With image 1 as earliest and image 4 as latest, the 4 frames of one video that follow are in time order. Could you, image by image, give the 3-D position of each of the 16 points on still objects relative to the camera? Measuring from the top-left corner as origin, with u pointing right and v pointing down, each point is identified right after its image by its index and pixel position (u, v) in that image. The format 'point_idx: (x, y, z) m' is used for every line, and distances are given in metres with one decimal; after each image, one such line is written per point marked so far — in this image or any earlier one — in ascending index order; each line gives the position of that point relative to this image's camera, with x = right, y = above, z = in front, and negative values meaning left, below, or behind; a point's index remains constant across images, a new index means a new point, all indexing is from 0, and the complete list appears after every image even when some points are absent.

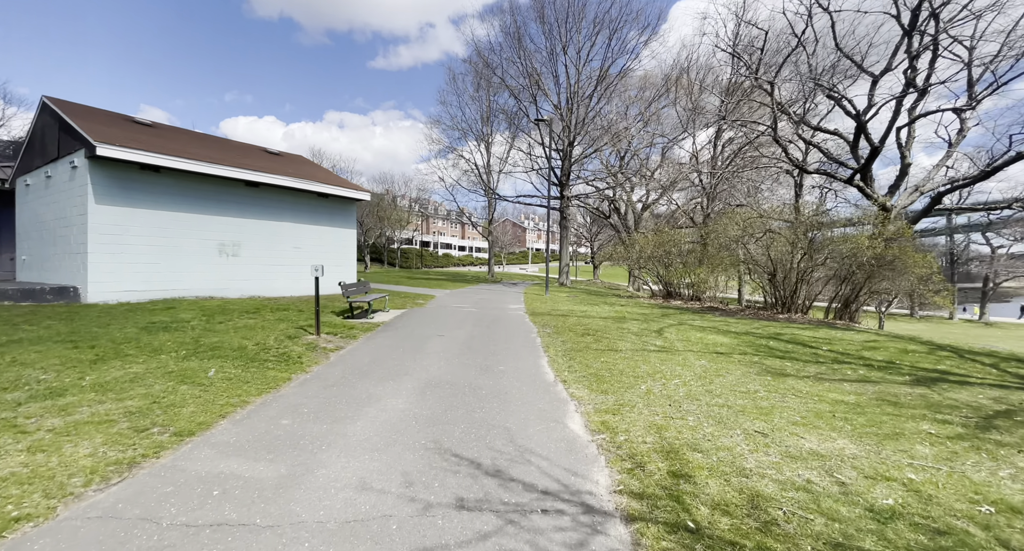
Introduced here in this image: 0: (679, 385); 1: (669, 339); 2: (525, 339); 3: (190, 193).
0: (+2.4, -1.5, +6.1) m
1: (+3.5, -1.4, +9.6) m
2: (+0.3, -1.3, +9.3) m
3: (-9.1, +2.3, +12.3) m
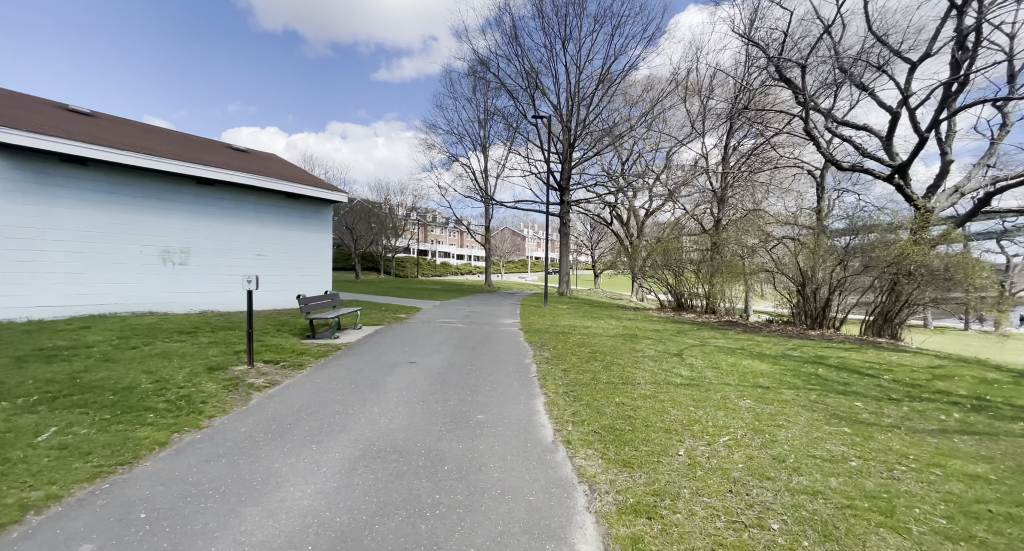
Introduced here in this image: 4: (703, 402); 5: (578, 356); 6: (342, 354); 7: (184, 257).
0: (+2.2, -1.7, +4.3) m
1: (+3.3, -1.6, +7.8) m
2: (+0.1, -1.6, +7.5) m
3: (-9.3, +2.0, +10.6) m
4: (+2.5, -1.7, +5.7) m
5: (+1.3, -1.5, +8.3) m
6: (-3.1, -1.5, +7.9) m
7: (-8.6, +0.5, +11.4) m
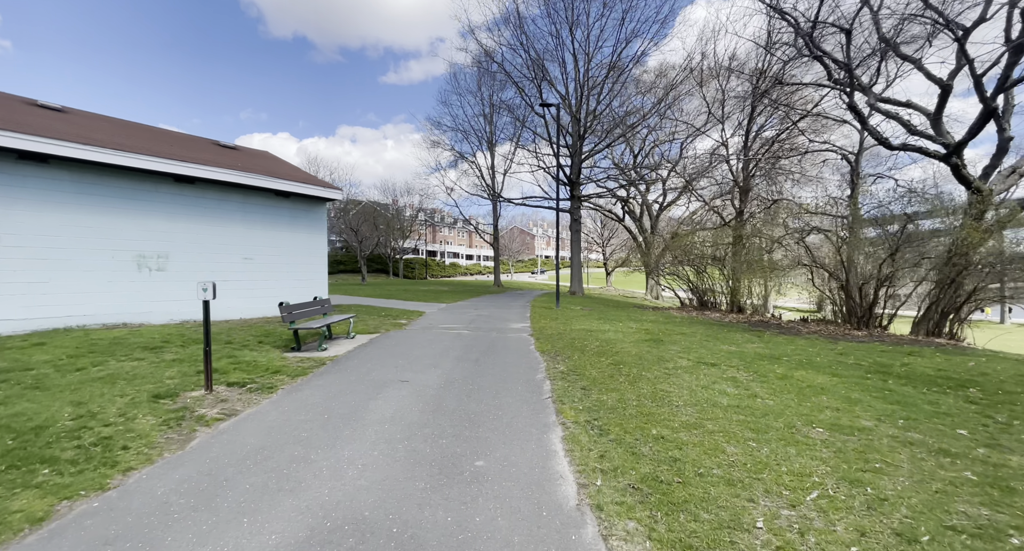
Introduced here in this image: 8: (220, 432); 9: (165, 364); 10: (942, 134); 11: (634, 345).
0: (+2.3, -1.7, +3.1) m
1: (+3.4, -1.6, +6.5) m
2: (+0.2, -1.6, +6.4) m
3: (-9.2, +1.9, +9.6) m
4: (+2.6, -1.7, +4.5) m
5: (+1.4, -1.5, +7.1) m
6: (-3.0, -1.5, +6.9) m
7: (-8.4, +0.3, +10.4) m
8: (-3.0, -1.6, +4.4) m
9: (-5.2, -1.3, +6.5) m
10: (+12.9, +4.2, +13.0) m
11: (+2.5, -1.5, +9.1) m
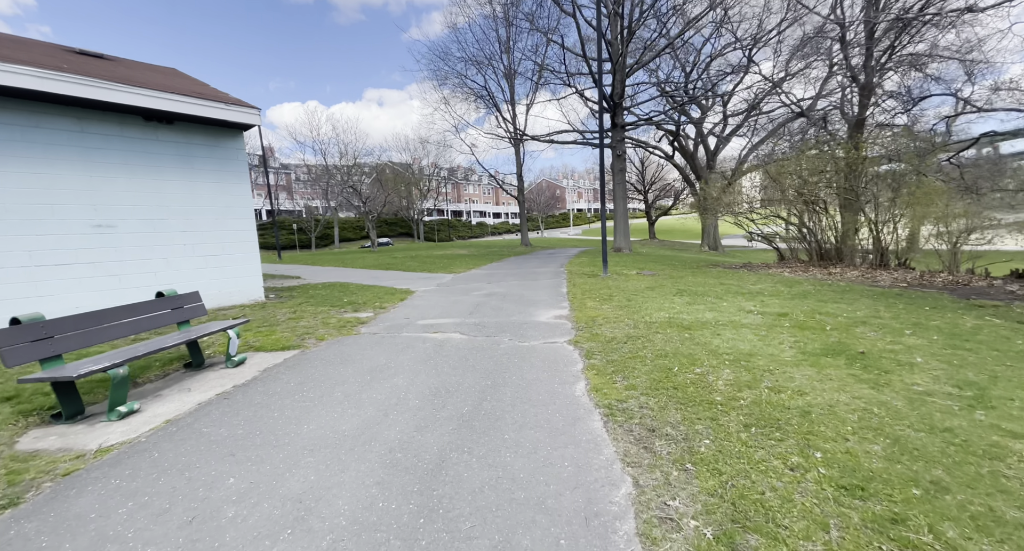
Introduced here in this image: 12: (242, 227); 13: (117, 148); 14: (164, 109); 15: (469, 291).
0: (+2.0, -1.7, -2.0) m
1: (+3.5, -1.3, +1.3) m
2: (+0.3, -1.4, +1.4) m
3: (-9.1, +1.9, +5.1) m
4: (+2.5, -1.5, -0.6) m
5: (+1.5, -1.2, +2.1) m
6: (-2.9, -1.5, +2.2) m
7: (-8.2, +0.5, +6.0) m
8: (-3.1, -1.8, -0.2) m
9: (-5.2, -1.4, +2.0) m
10: (+13.0, +5.7, +6.4) m
11: (+2.8, -0.9, +3.9) m
12: (-5.5, +1.0, +8.9) m
13: (-6.8, +2.2, +7.4) m
14: (-6.1, +2.9, +7.5) m
15: (-1.0, -0.3, +10.2) m
